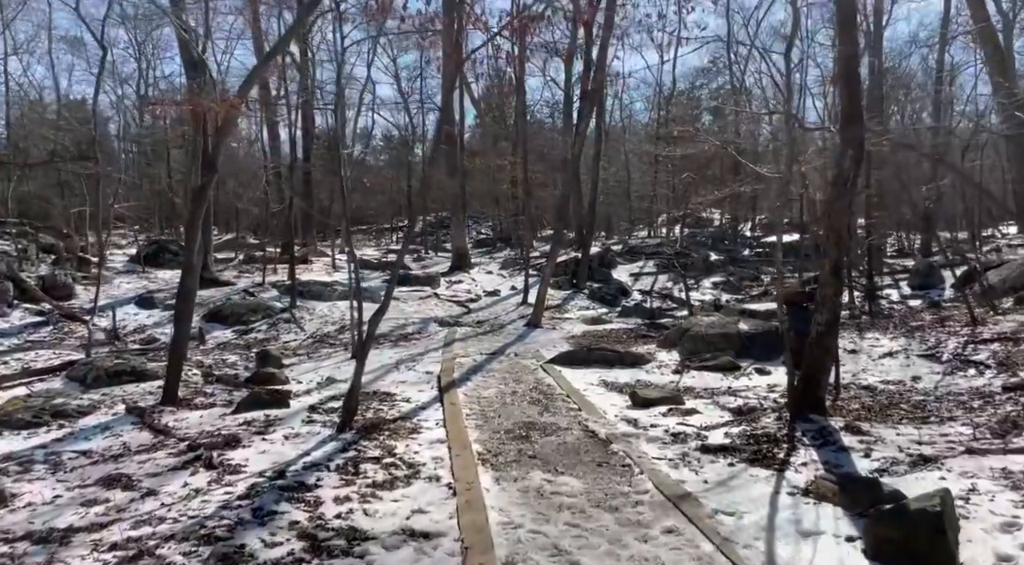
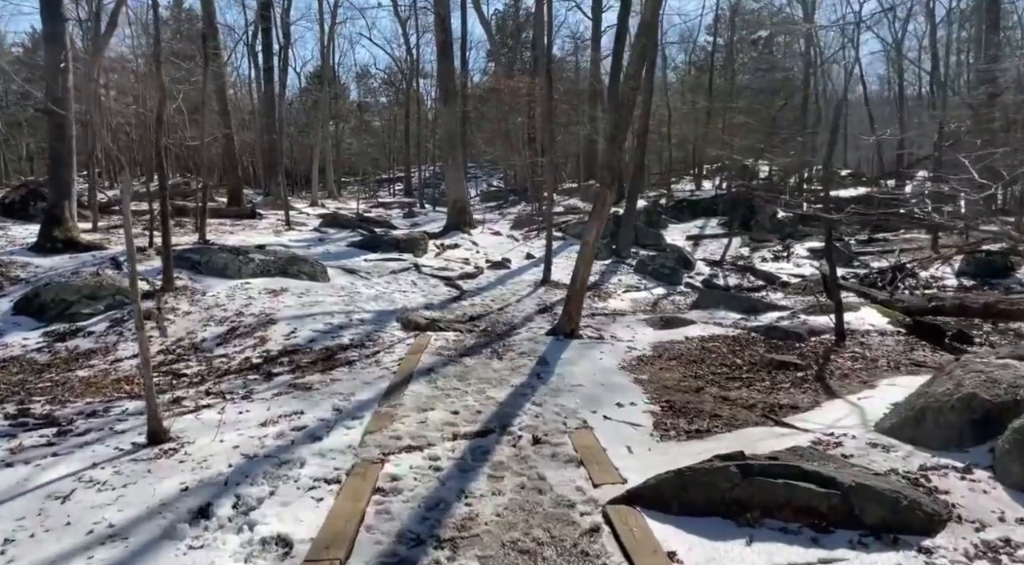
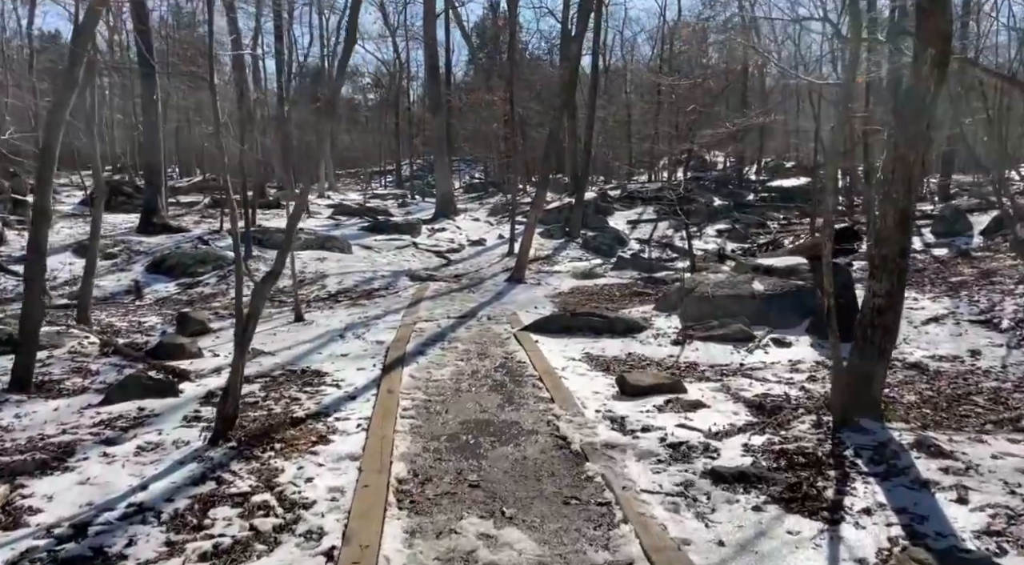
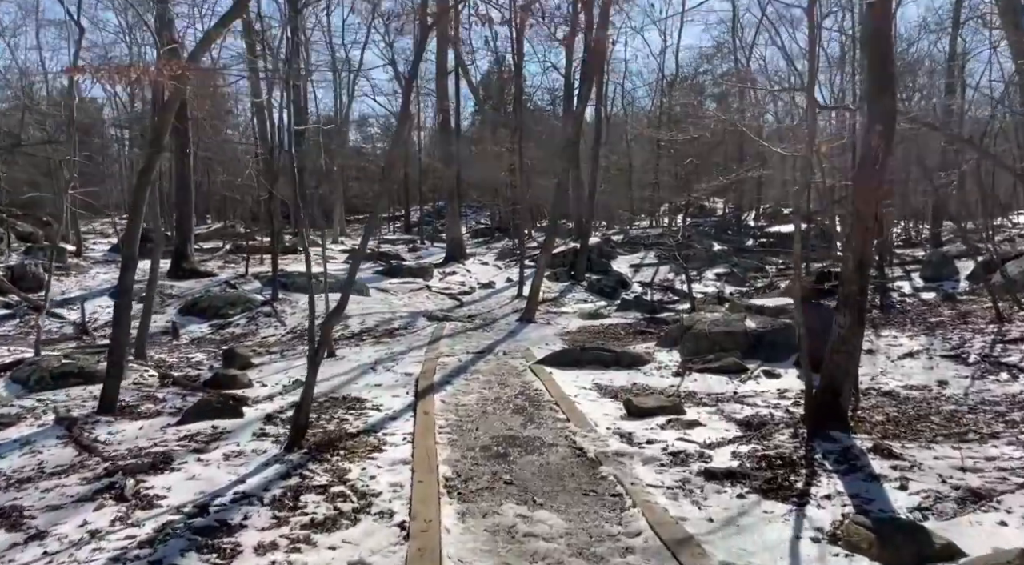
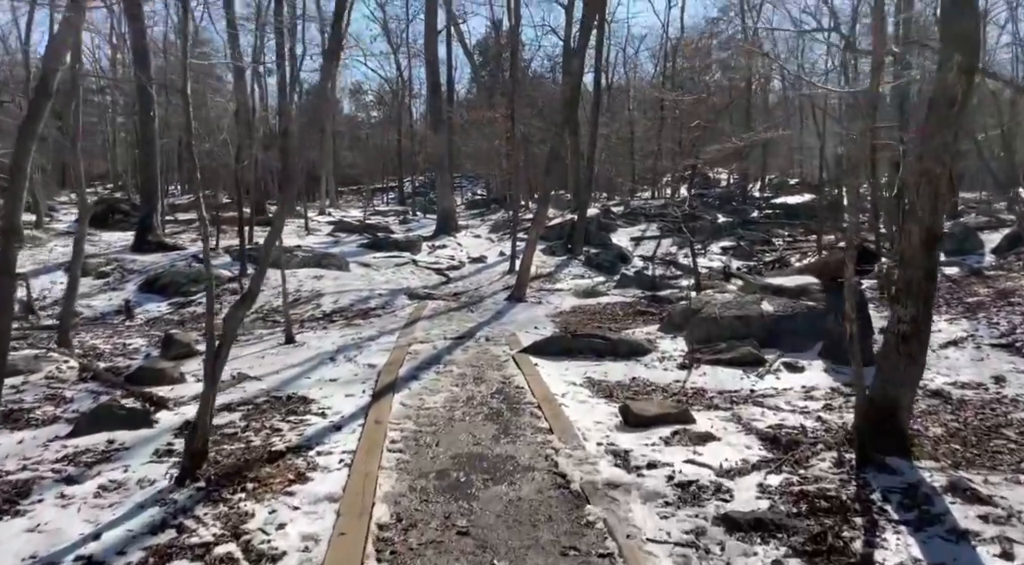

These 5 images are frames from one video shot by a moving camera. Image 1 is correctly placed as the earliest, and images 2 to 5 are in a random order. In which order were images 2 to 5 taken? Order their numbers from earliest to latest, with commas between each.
4, 3, 5, 2
